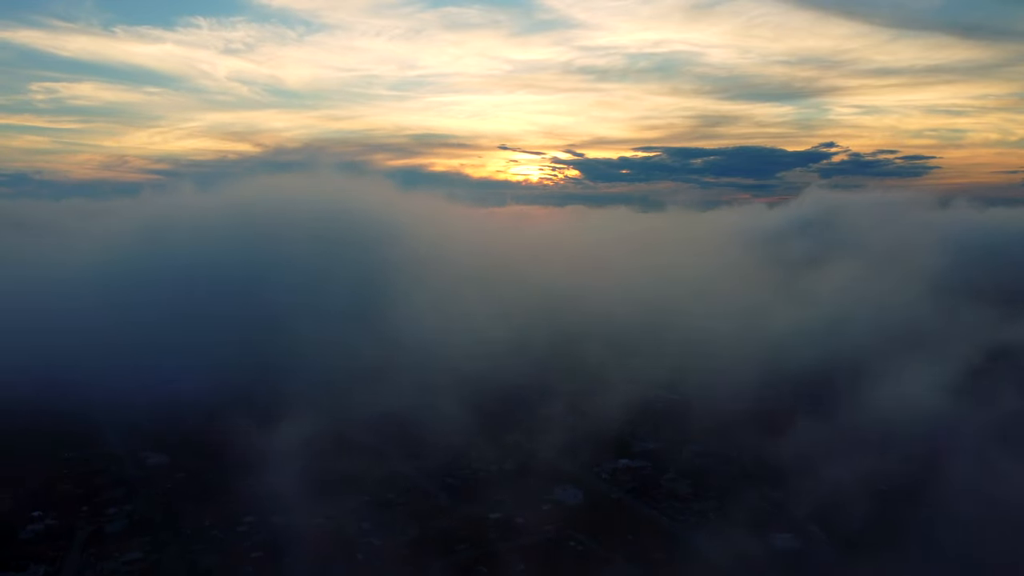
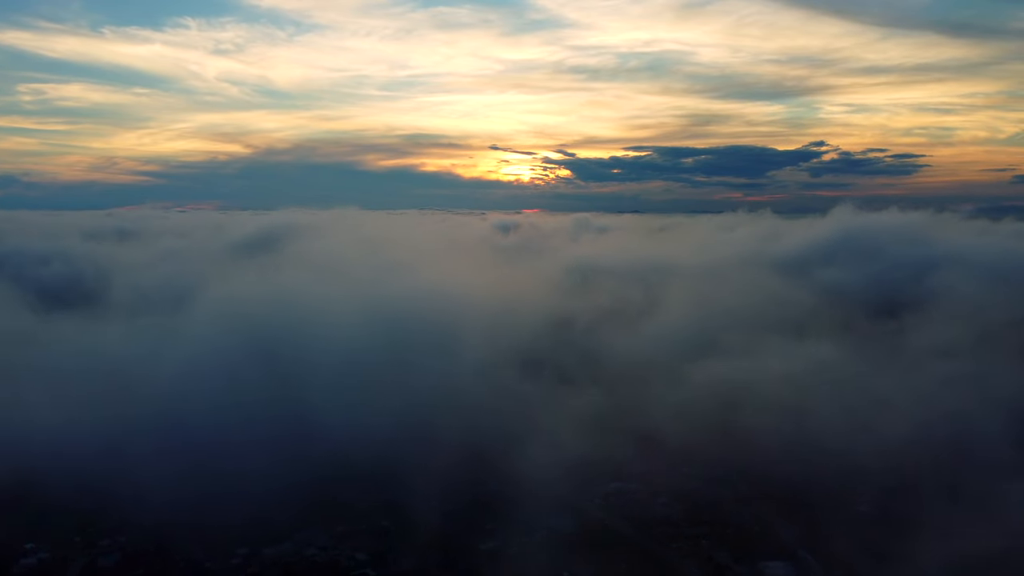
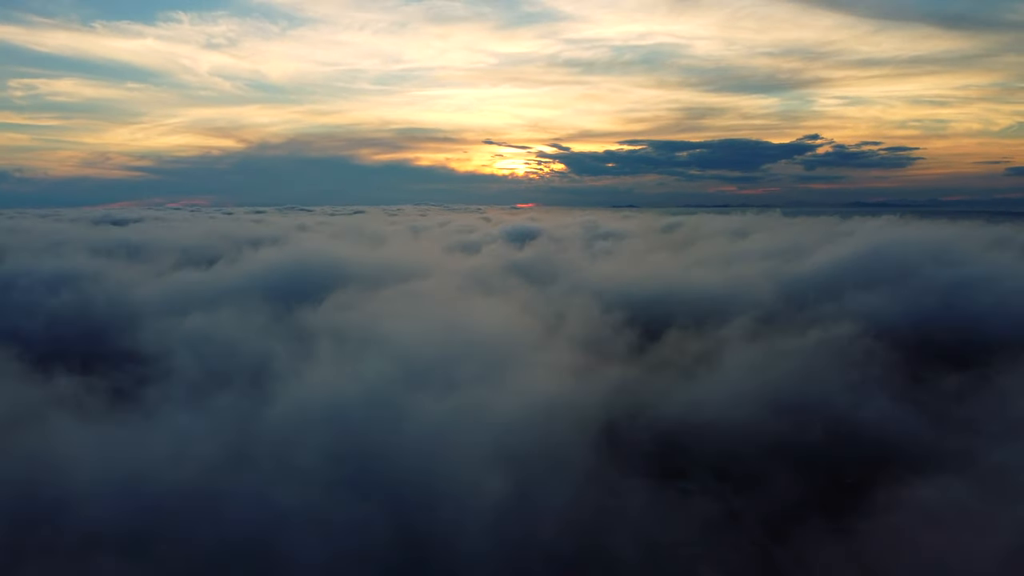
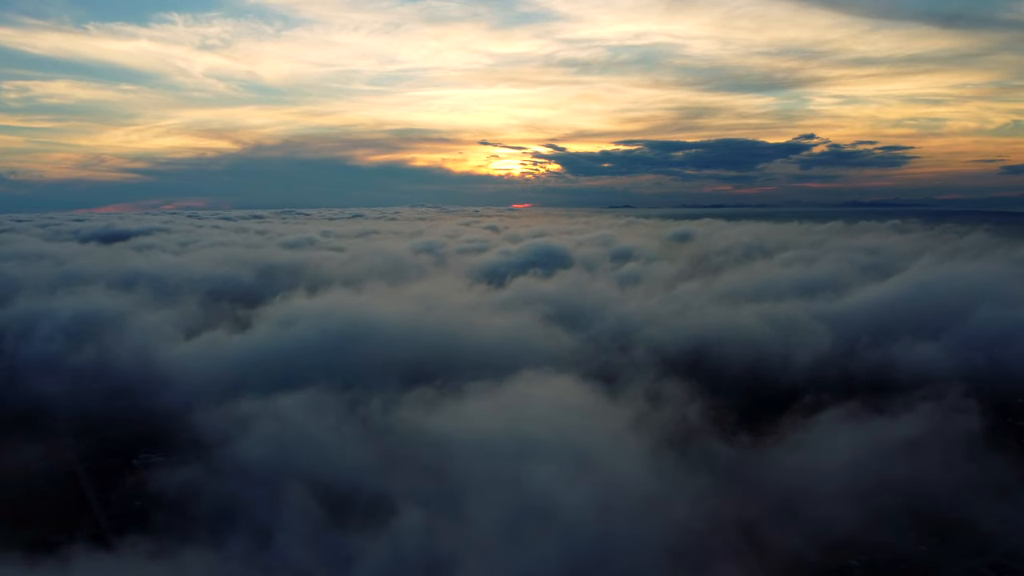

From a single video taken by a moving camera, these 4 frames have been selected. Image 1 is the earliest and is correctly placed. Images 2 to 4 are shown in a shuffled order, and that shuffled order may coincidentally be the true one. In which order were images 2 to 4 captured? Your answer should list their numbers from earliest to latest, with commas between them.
2, 3, 4
